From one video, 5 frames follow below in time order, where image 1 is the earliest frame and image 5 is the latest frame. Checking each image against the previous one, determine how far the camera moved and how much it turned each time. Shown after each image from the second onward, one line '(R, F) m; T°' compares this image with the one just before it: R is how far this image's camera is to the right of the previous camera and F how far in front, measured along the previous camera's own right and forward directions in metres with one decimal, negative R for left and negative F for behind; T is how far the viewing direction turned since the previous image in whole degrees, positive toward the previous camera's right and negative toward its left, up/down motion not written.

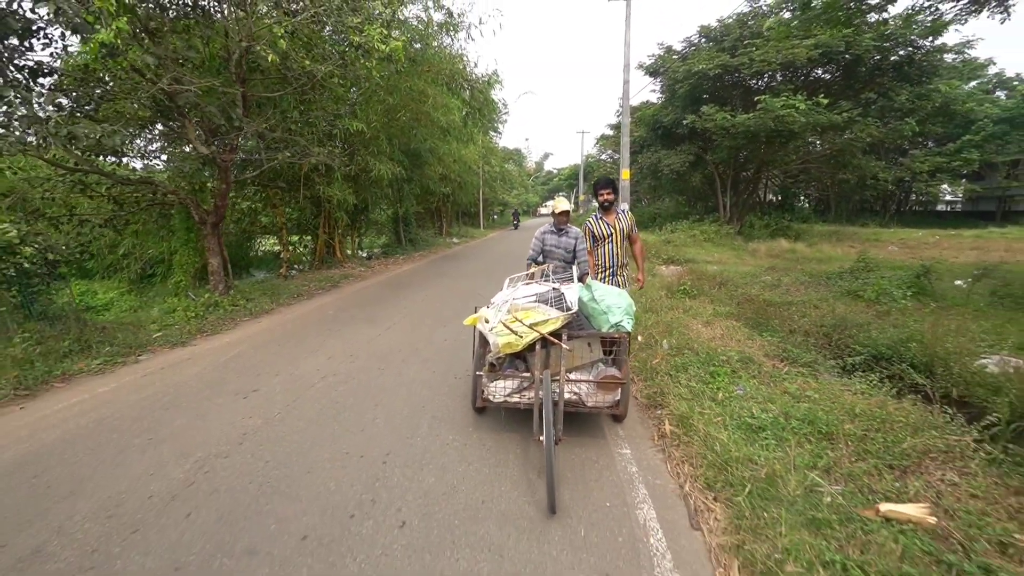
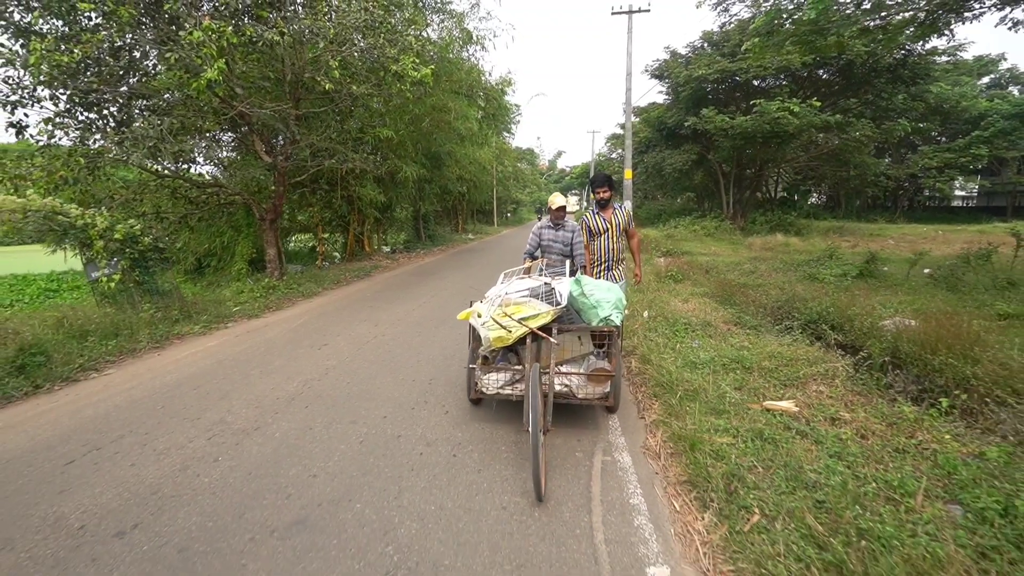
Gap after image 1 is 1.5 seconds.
(+0.1, -1.3) m; -2°
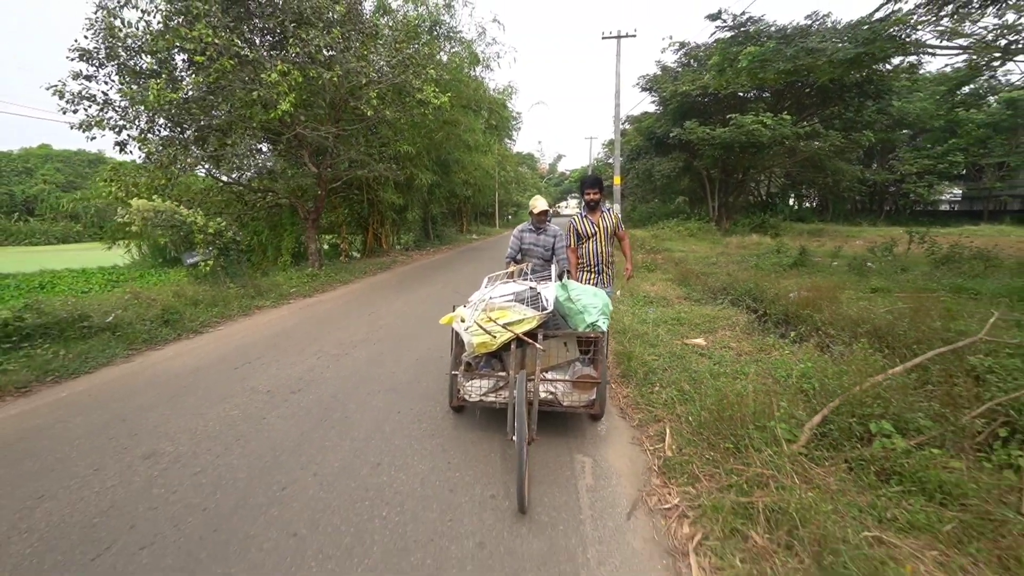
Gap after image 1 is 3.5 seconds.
(0.0, -1.9) m; 0°
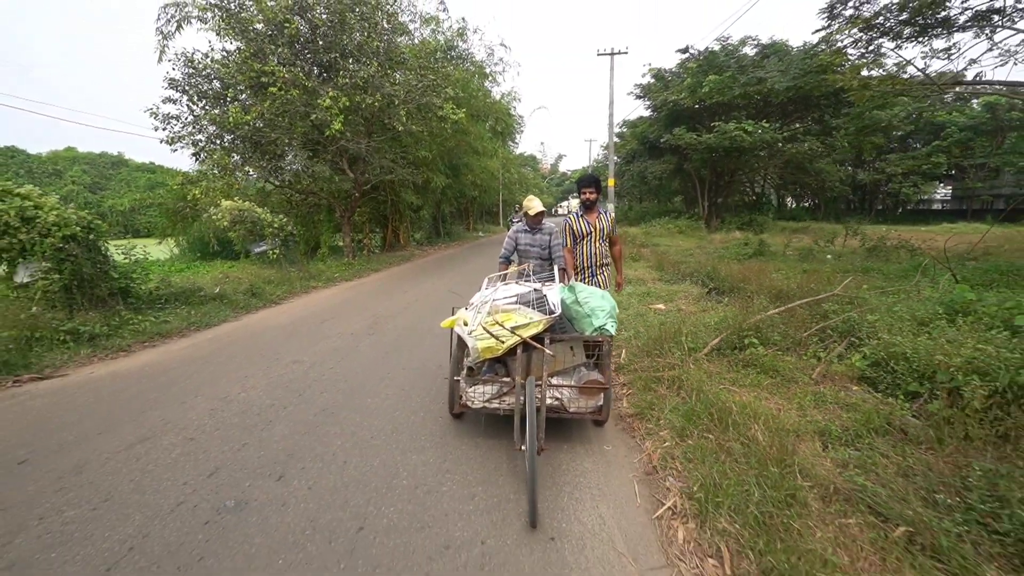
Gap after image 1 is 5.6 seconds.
(-0.1, -1.9) m; 0°
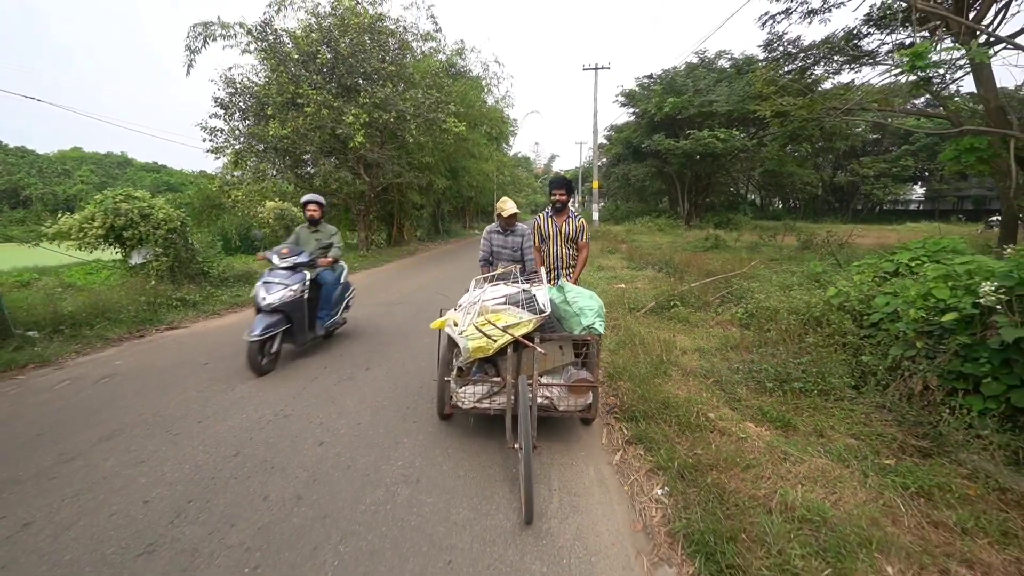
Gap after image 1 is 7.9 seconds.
(0.0, -2.0) m; +1°
